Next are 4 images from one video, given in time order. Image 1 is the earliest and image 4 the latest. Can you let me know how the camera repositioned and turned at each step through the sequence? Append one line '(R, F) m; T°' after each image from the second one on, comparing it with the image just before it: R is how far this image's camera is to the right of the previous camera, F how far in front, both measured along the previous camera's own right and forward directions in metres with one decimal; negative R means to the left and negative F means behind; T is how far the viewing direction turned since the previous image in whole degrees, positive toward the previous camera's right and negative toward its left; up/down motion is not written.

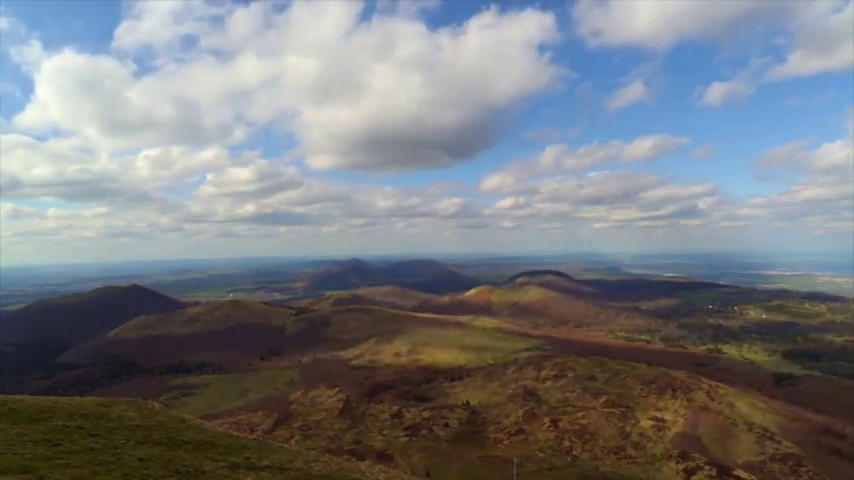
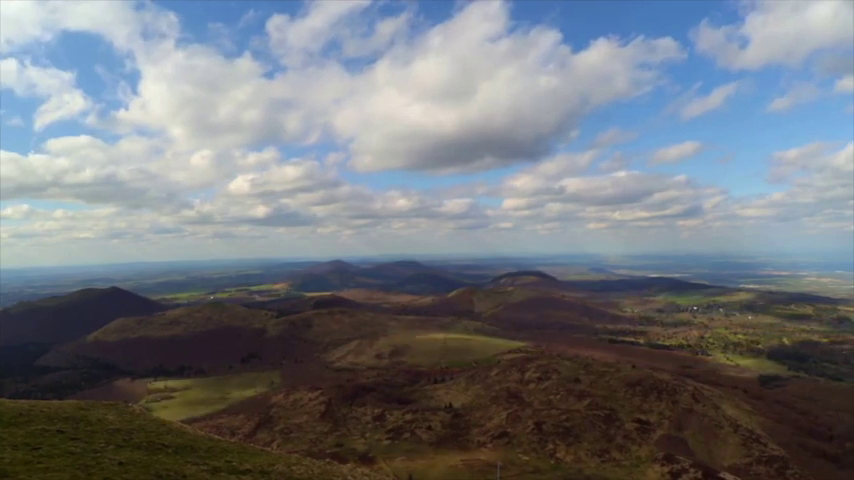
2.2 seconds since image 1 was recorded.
(+3.1, +0.8) m; 0°
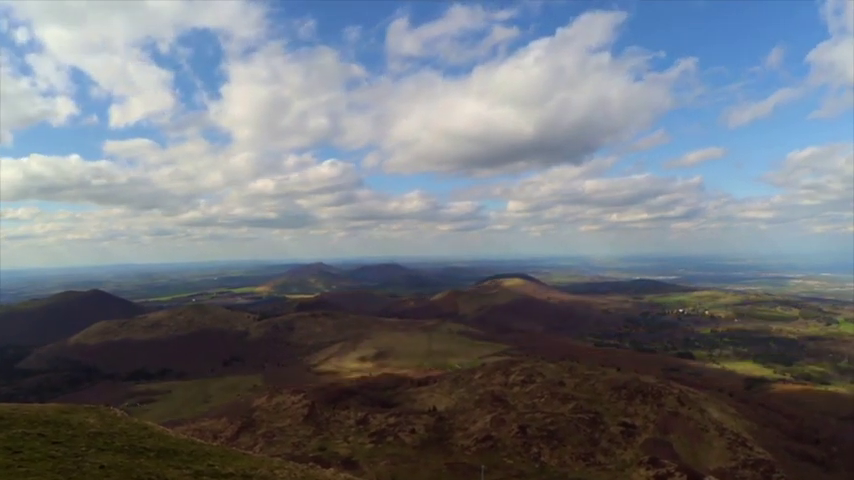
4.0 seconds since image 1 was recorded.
(+2.6, +0.4) m; 0°
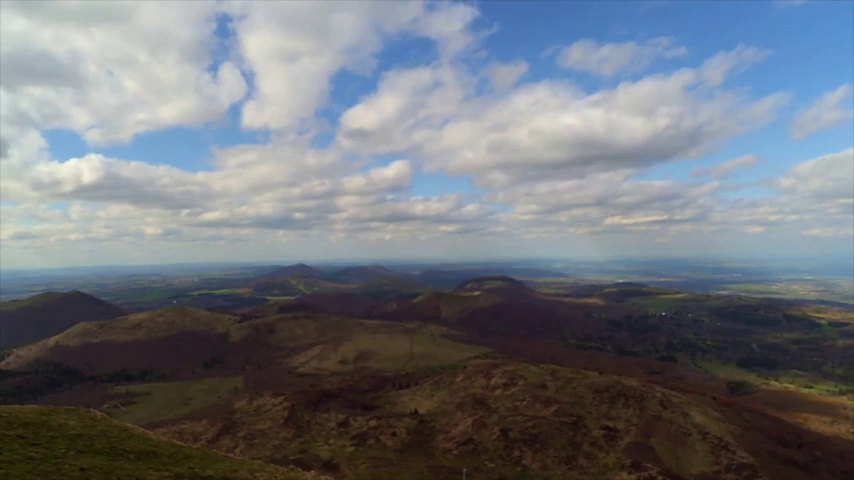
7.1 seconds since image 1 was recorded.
(+3.2, +0.2) m; 0°
